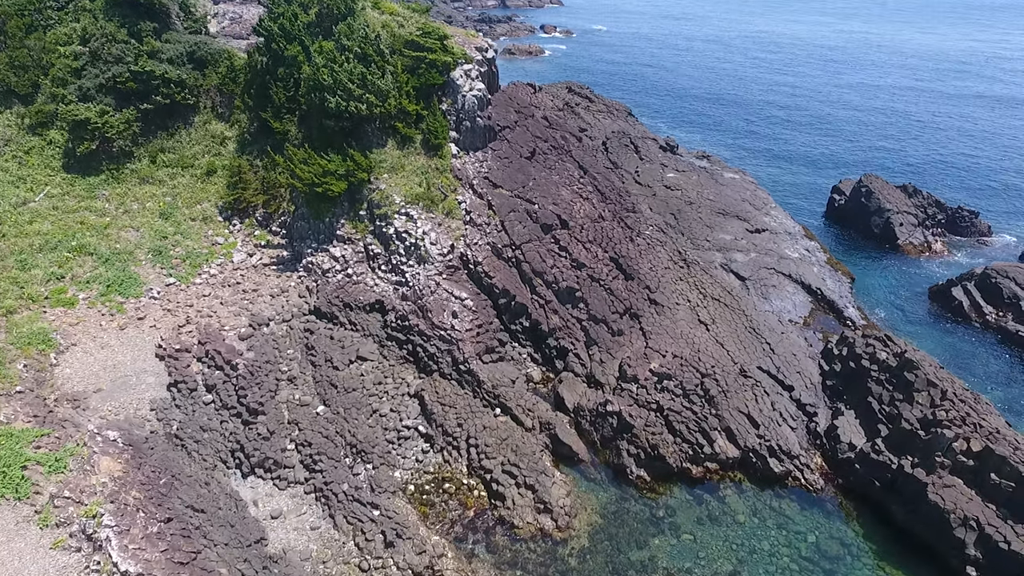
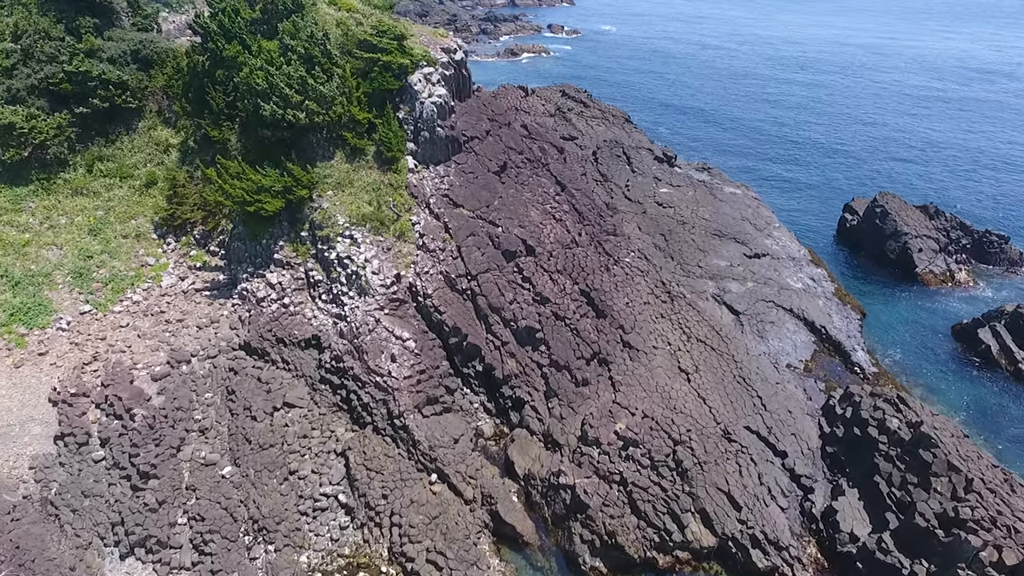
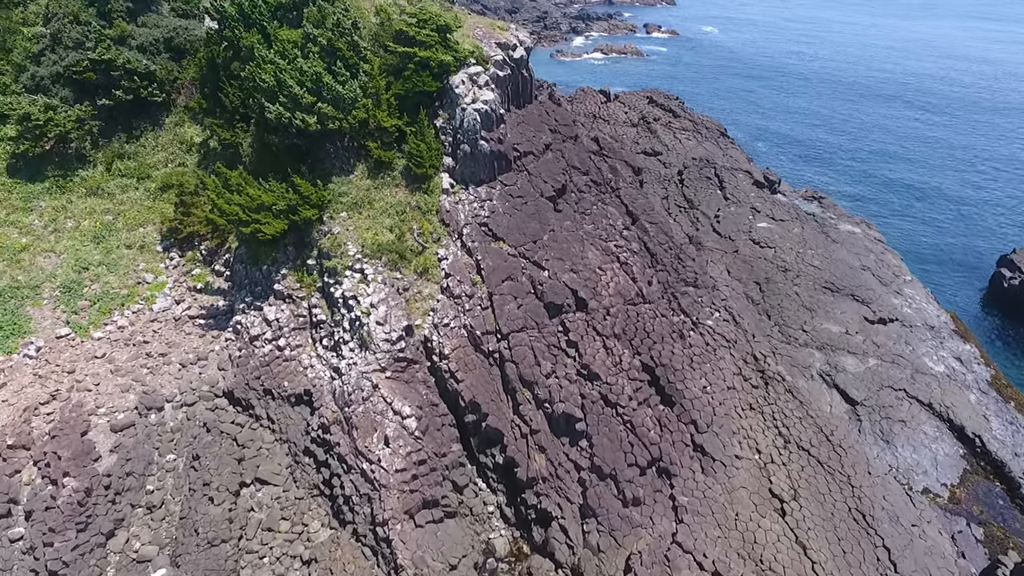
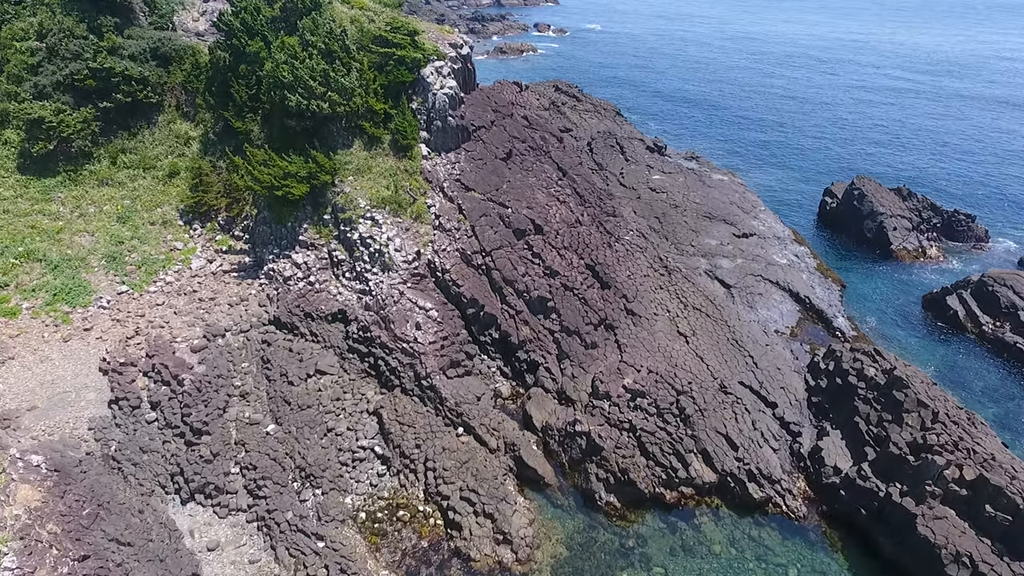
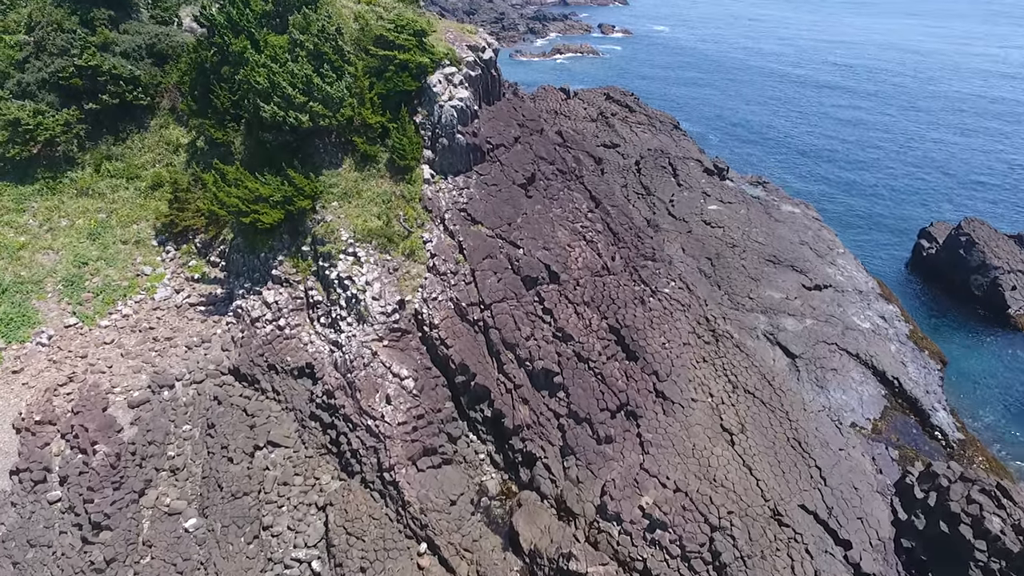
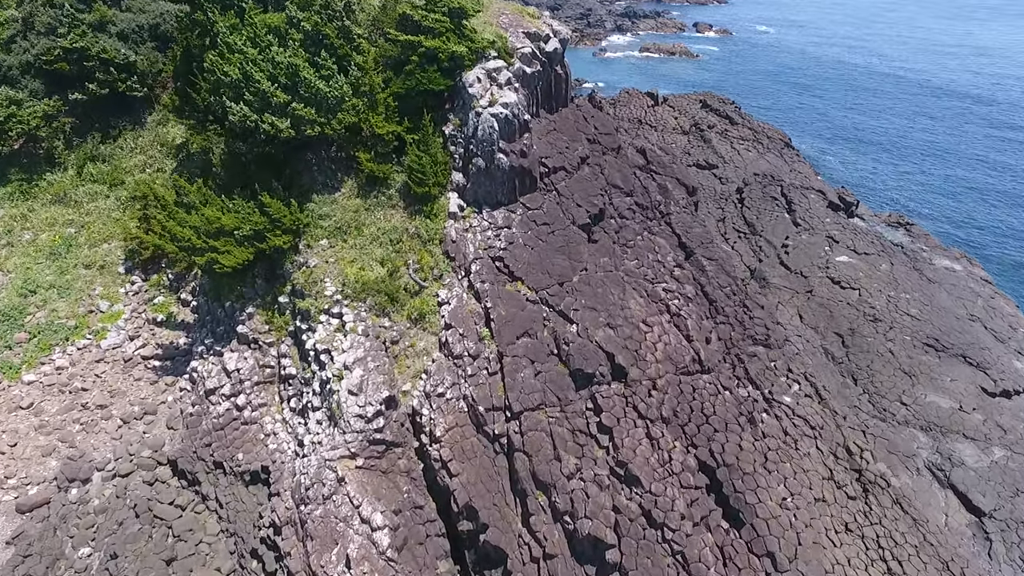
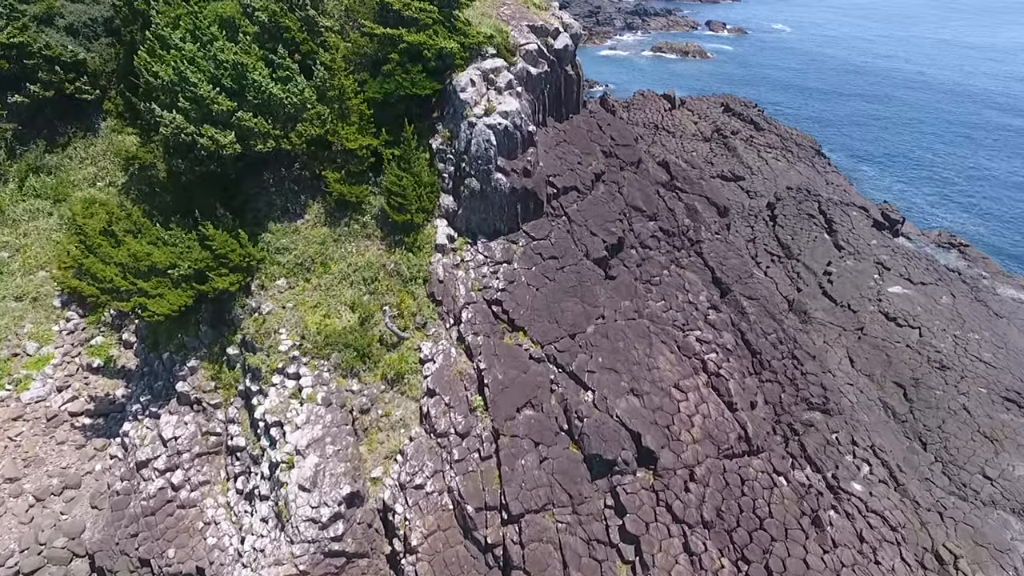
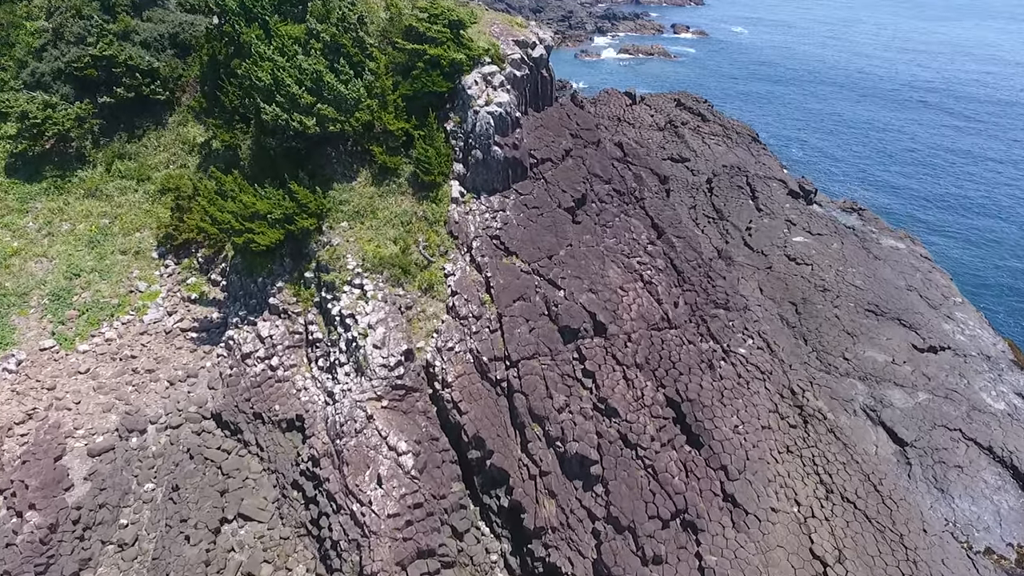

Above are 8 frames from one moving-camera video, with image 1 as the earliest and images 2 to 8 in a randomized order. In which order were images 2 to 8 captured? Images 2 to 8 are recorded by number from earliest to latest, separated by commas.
4, 2, 5, 3, 8, 6, 7
